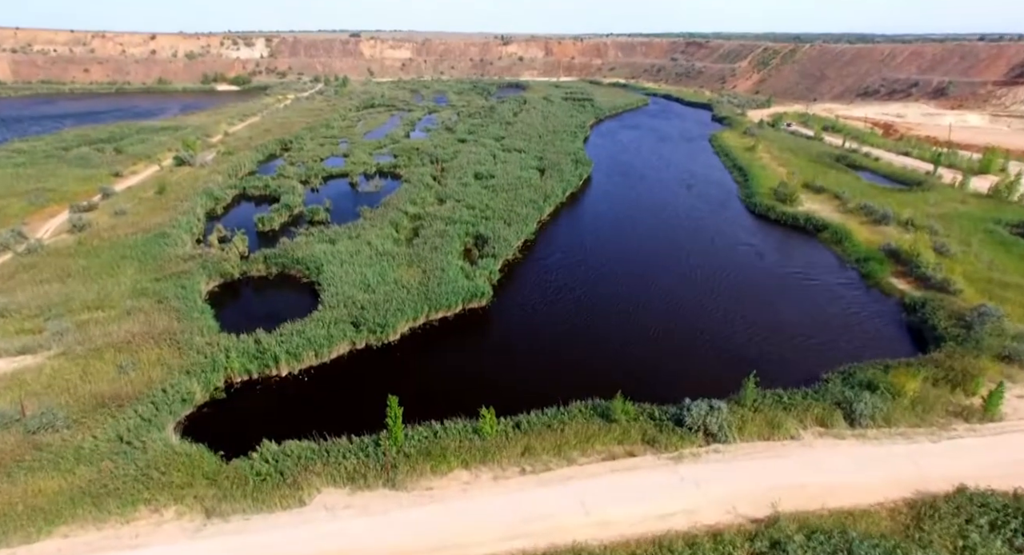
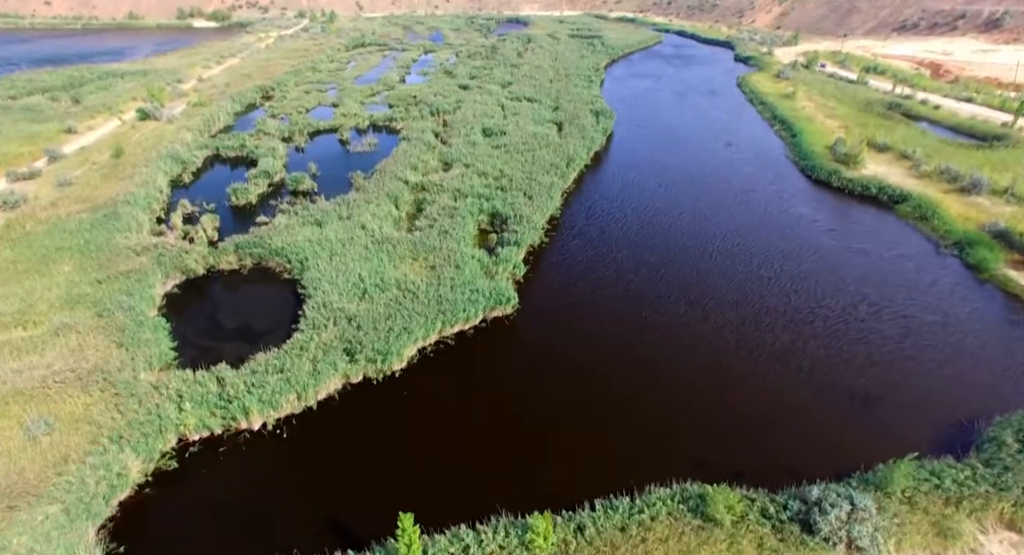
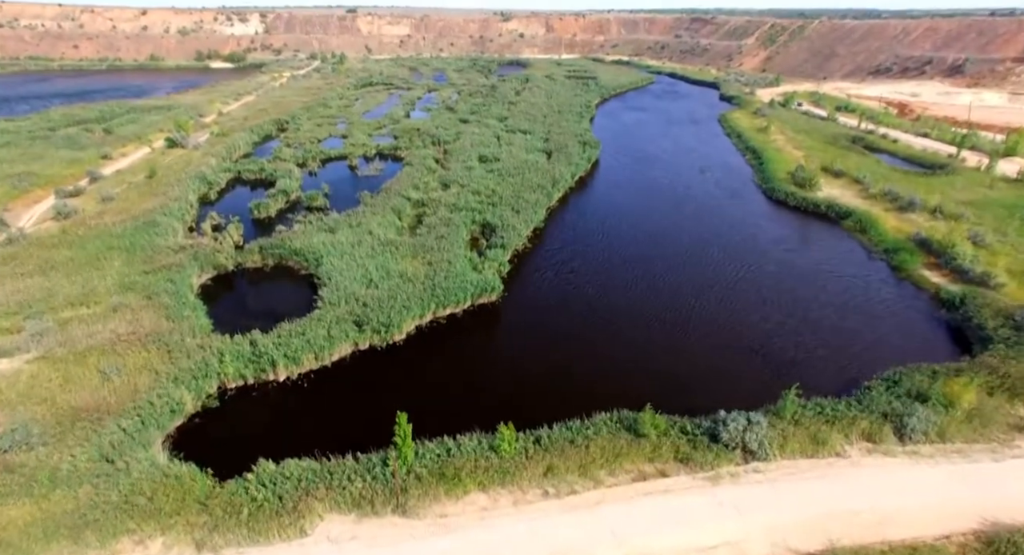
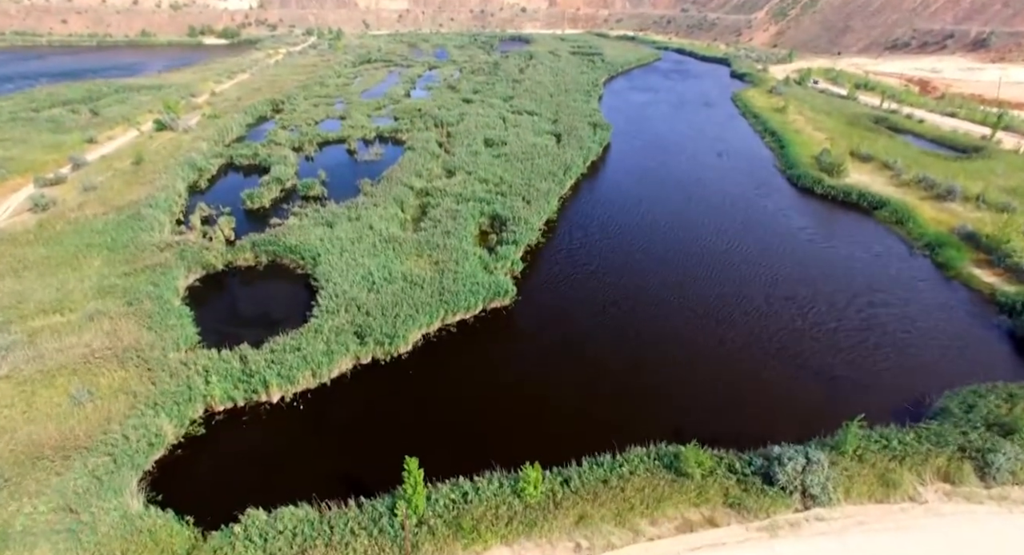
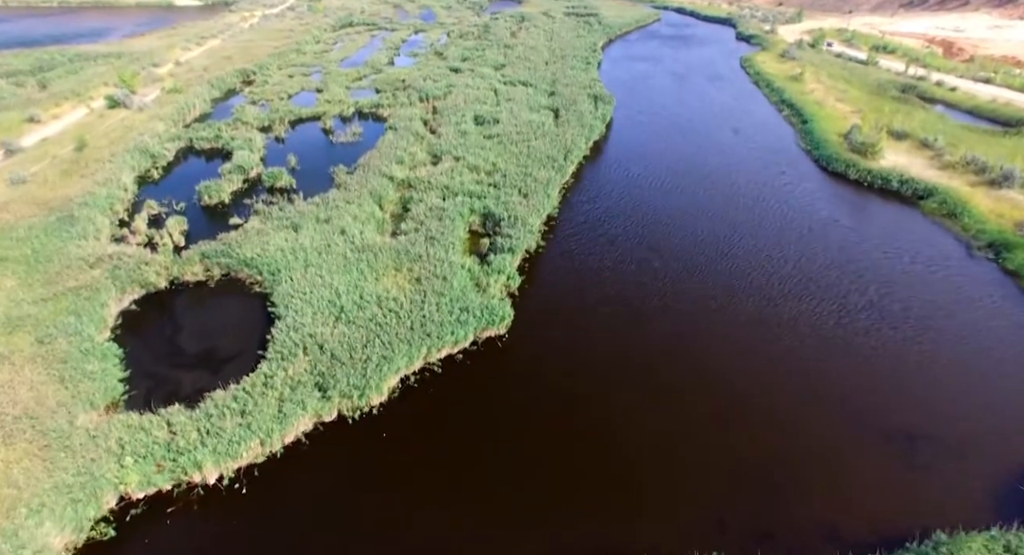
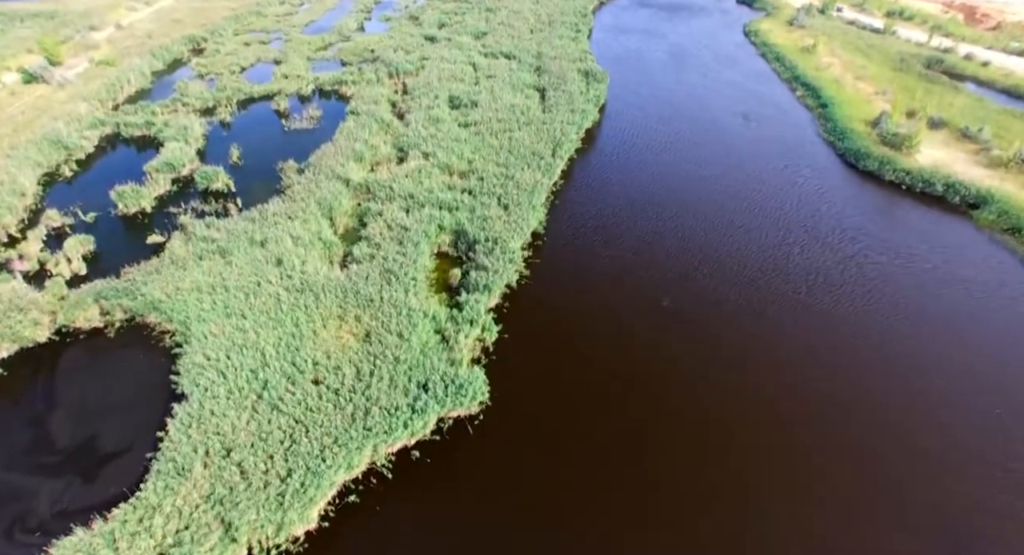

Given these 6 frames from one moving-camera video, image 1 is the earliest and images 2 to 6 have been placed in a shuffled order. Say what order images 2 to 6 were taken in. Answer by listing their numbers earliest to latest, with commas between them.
3, 4, 2, 5, 6
